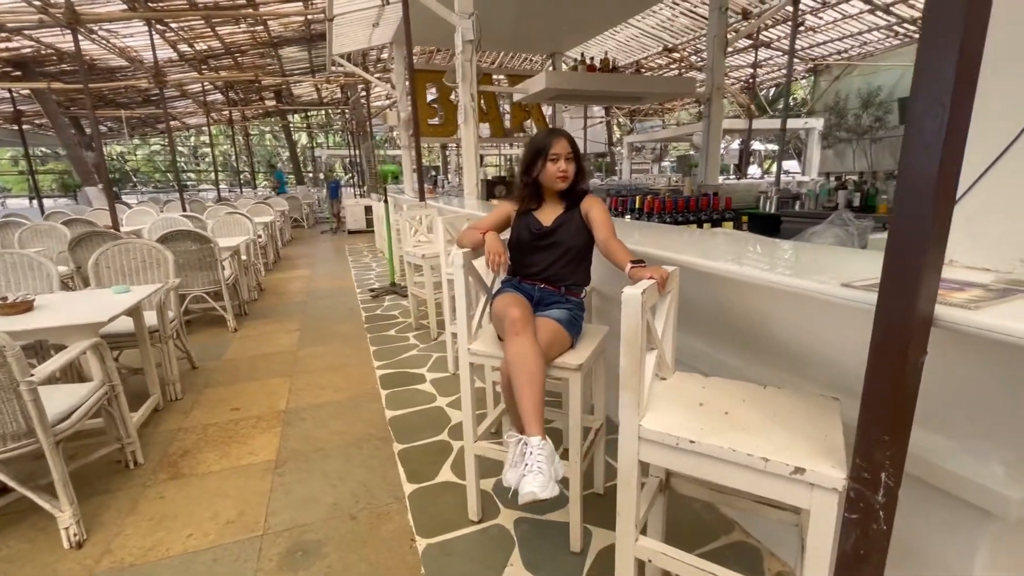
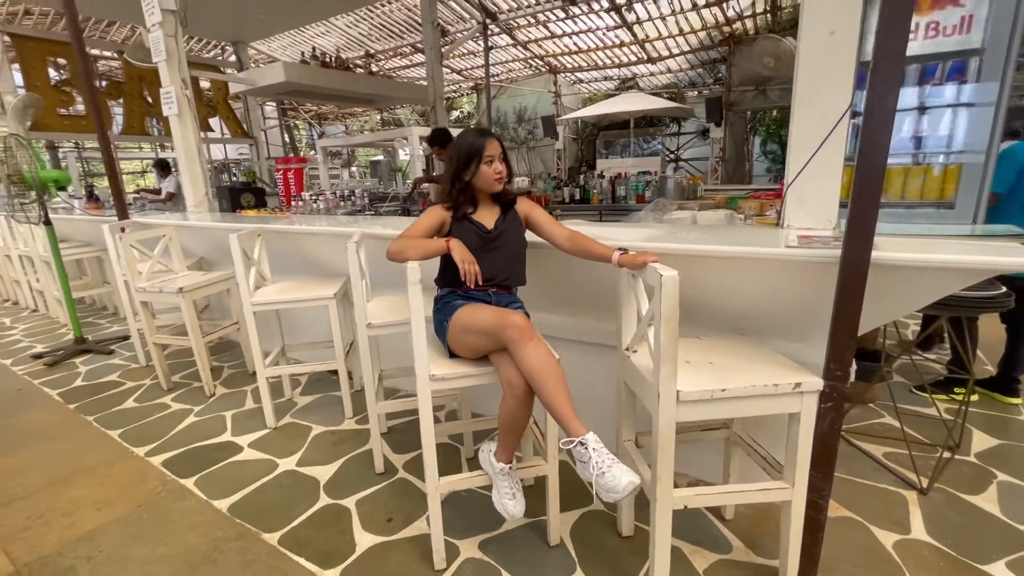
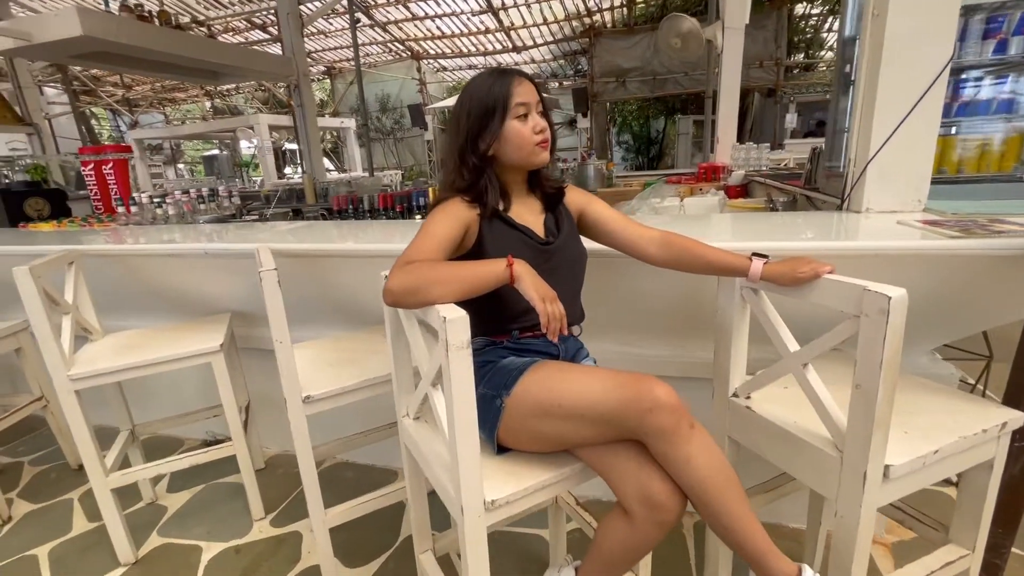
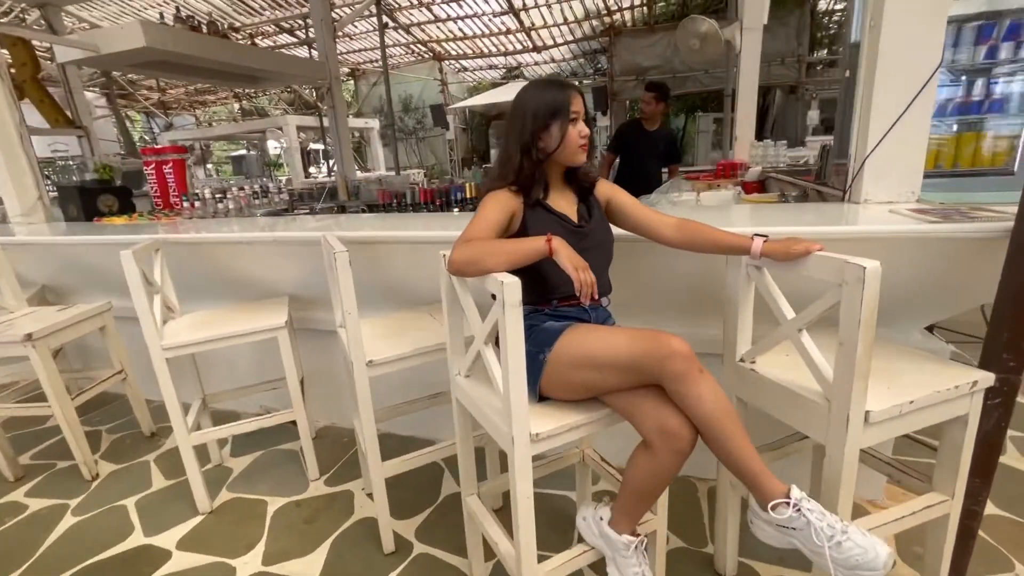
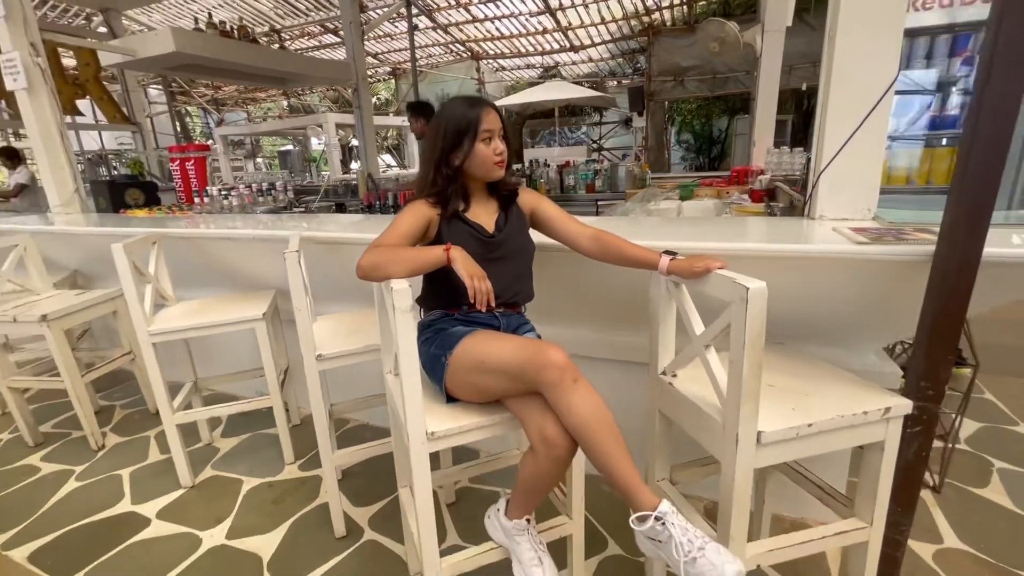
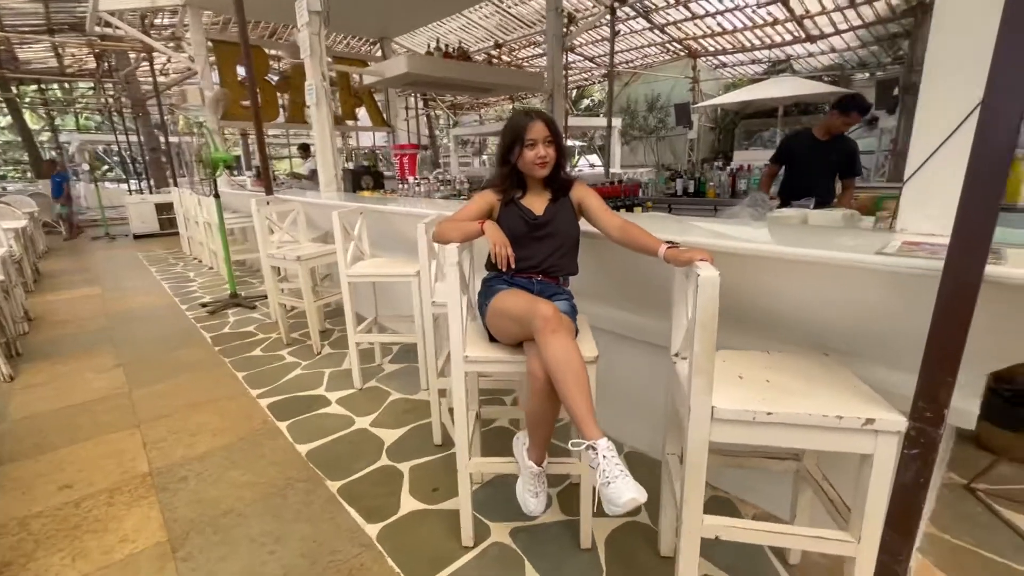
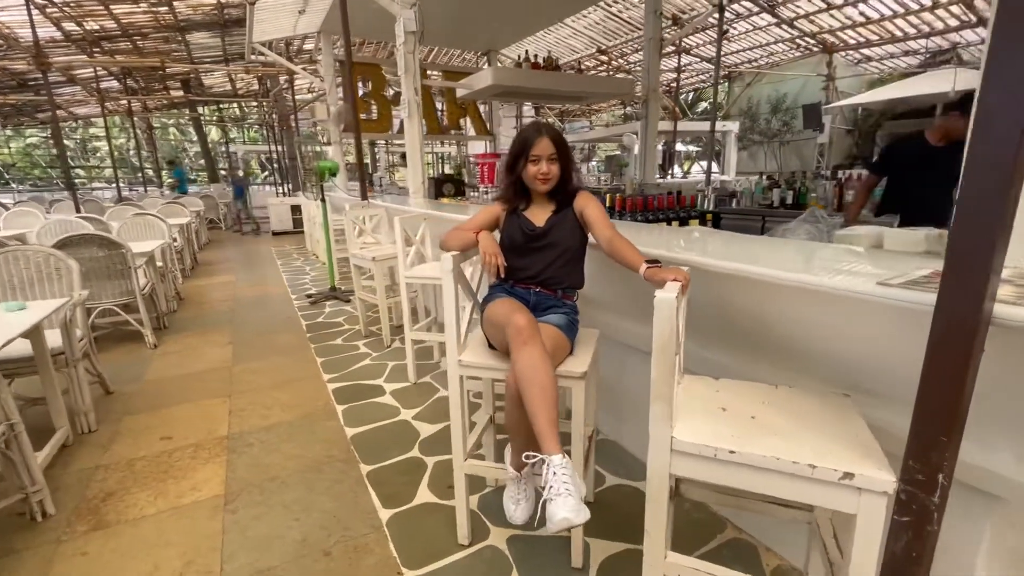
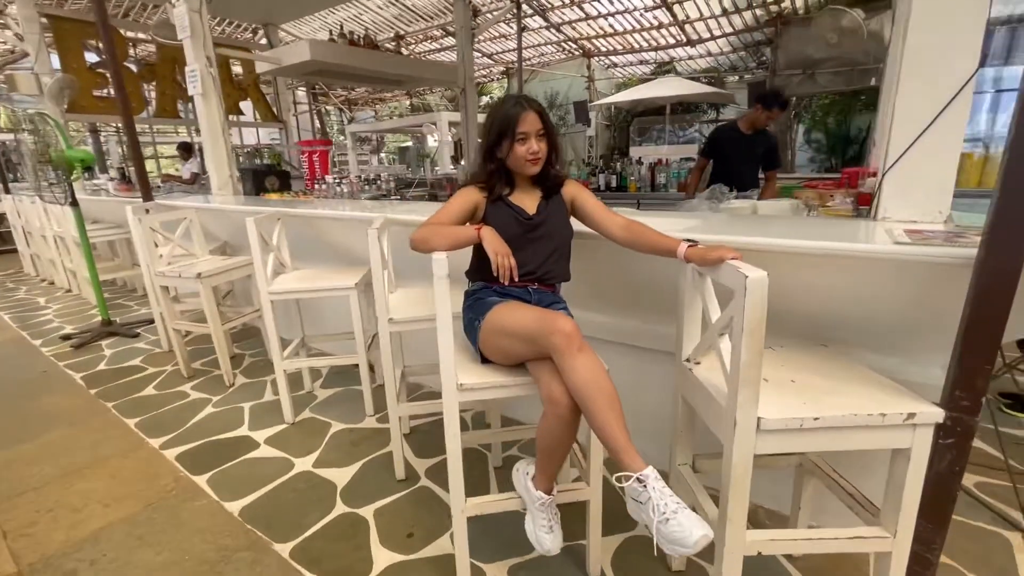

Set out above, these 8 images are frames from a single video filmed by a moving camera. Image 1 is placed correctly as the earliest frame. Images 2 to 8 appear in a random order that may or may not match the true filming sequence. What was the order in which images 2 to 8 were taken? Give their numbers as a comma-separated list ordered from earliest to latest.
7, 6, 8, 4, 3, 5, 2
